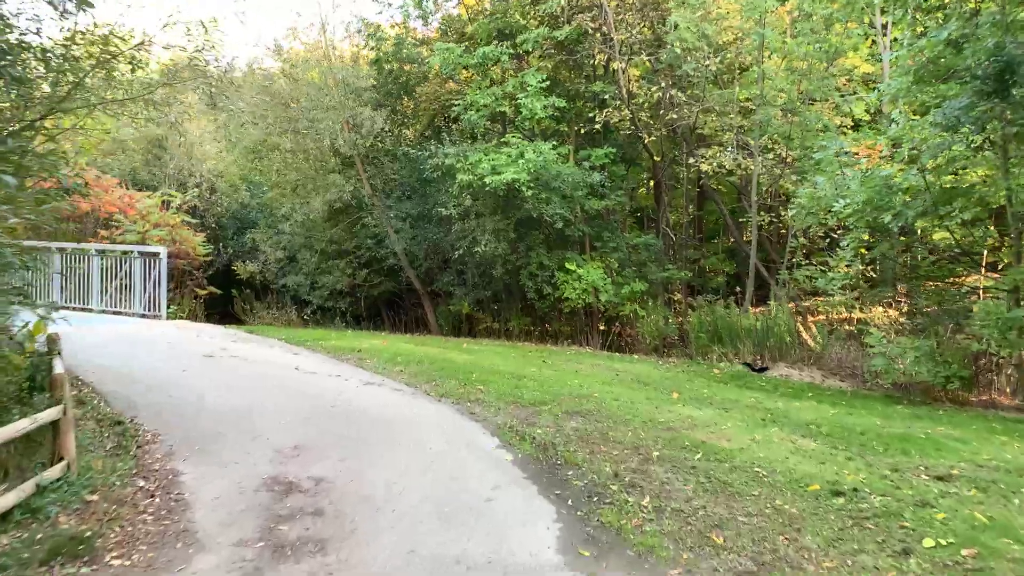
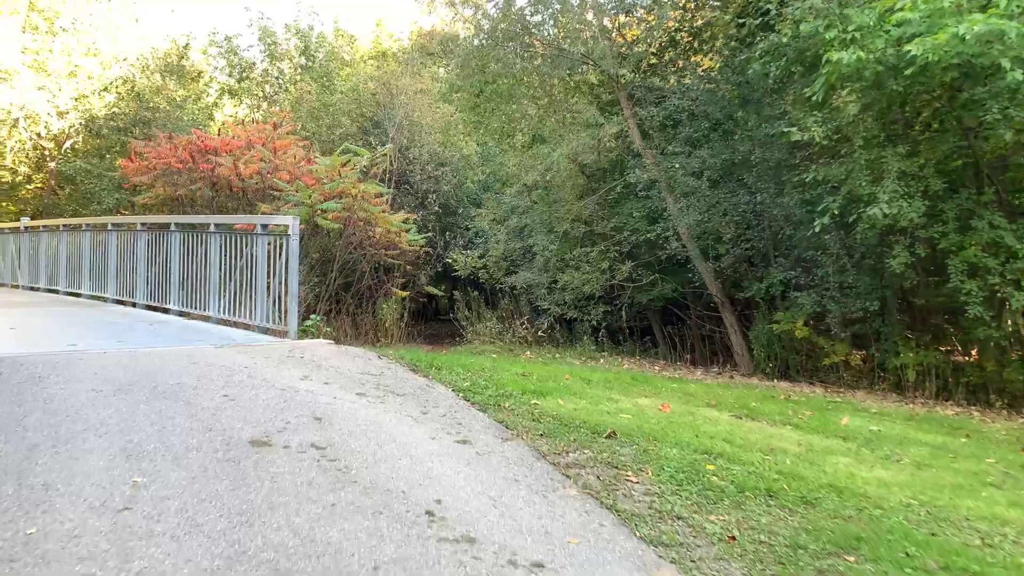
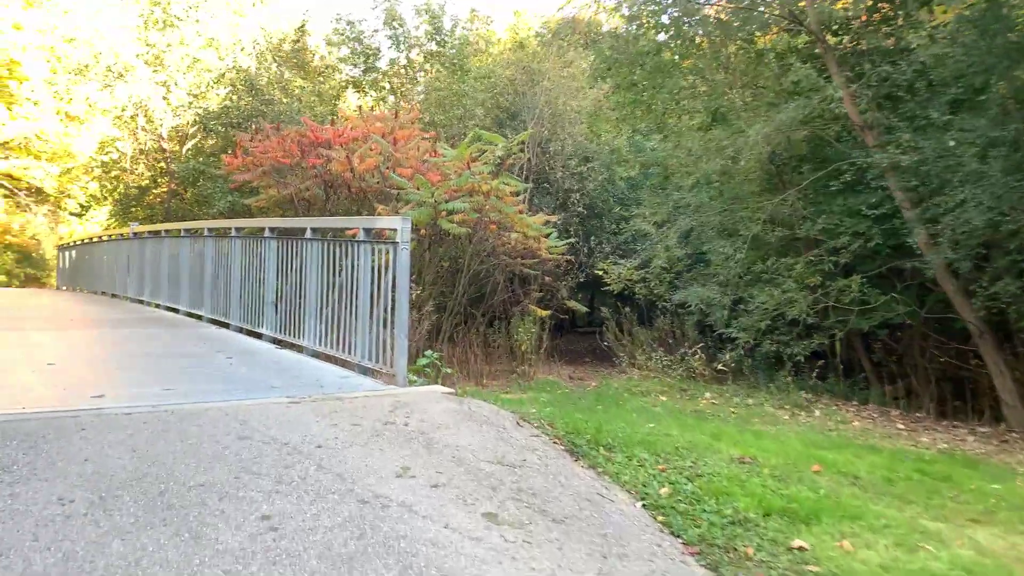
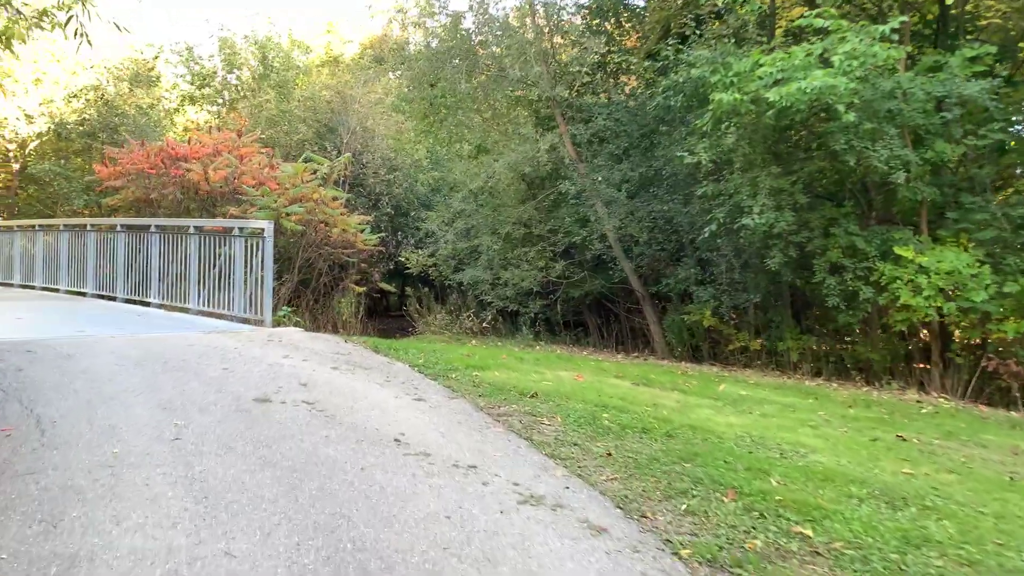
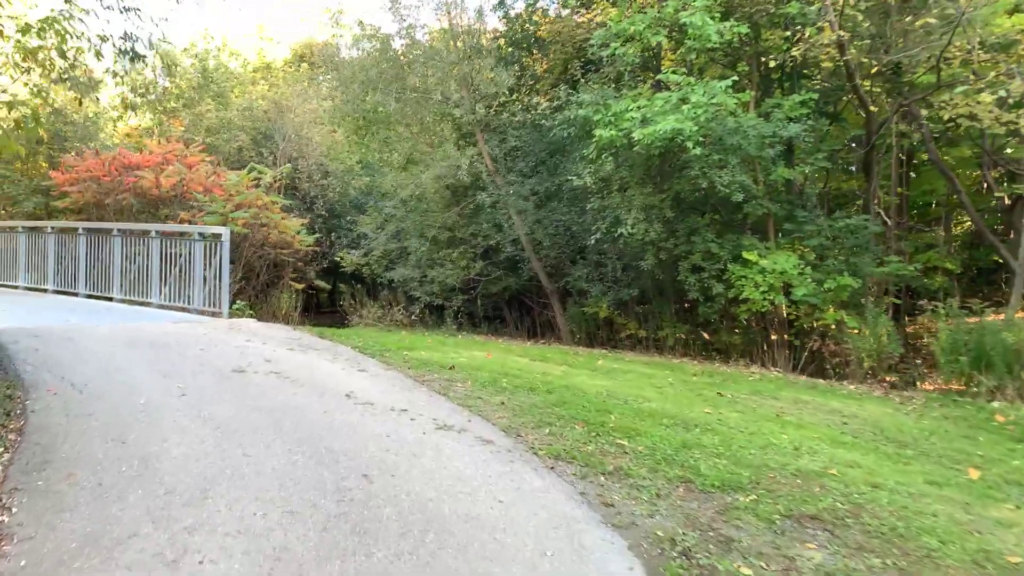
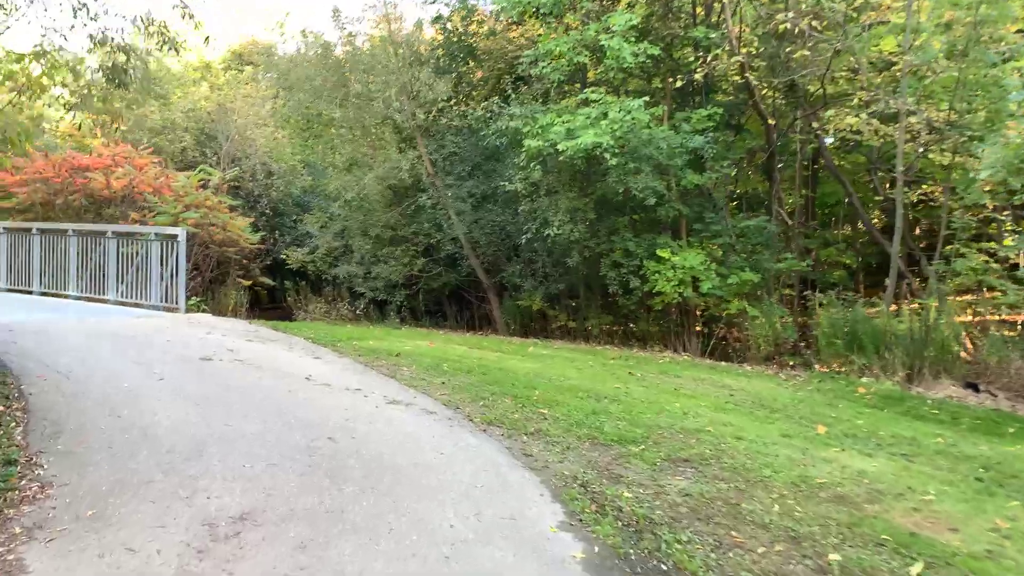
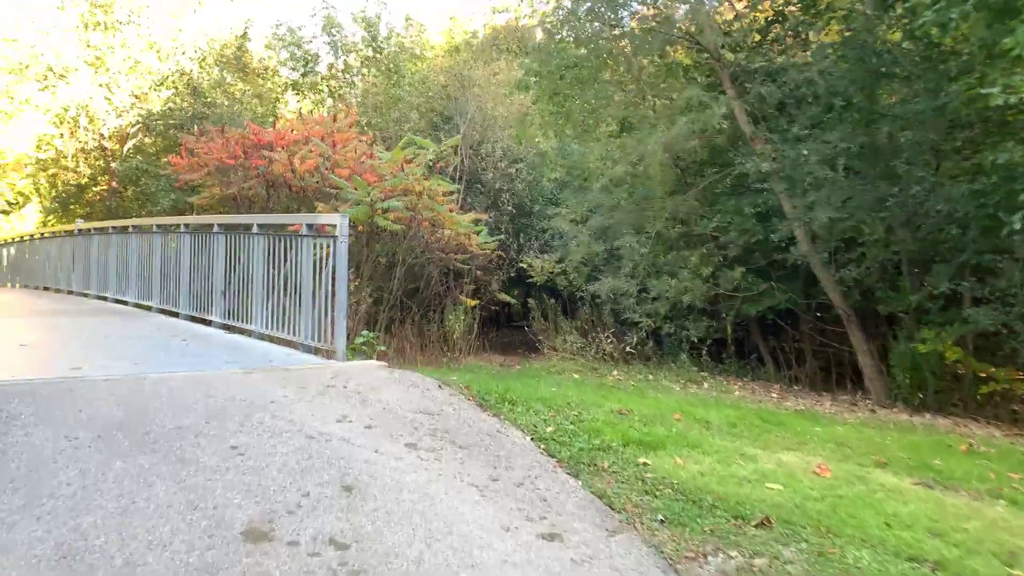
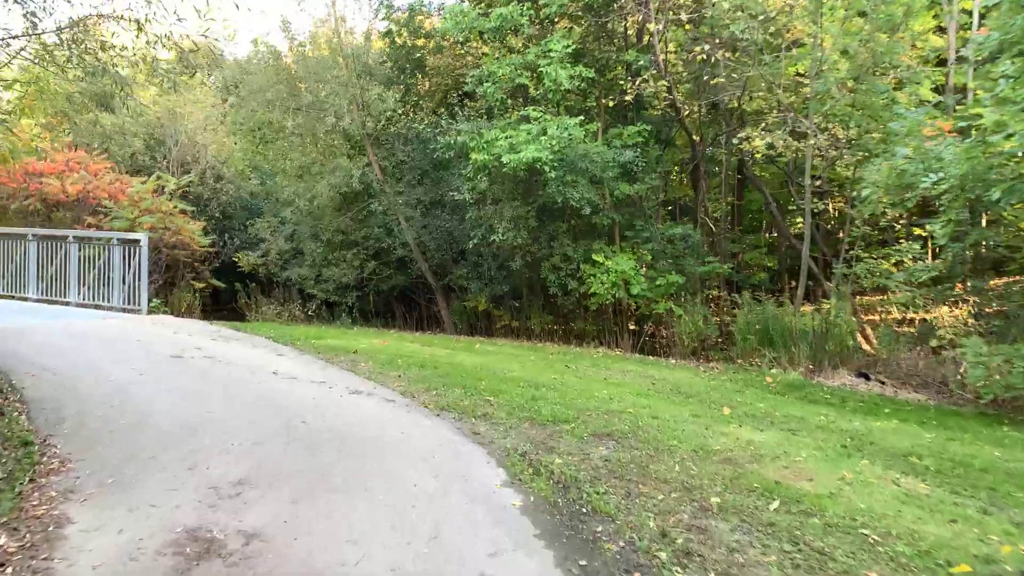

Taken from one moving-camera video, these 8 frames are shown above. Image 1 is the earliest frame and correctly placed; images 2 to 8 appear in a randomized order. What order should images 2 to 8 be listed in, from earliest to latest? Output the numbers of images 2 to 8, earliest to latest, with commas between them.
8, 6, 5, 4, 2, 7, 3
